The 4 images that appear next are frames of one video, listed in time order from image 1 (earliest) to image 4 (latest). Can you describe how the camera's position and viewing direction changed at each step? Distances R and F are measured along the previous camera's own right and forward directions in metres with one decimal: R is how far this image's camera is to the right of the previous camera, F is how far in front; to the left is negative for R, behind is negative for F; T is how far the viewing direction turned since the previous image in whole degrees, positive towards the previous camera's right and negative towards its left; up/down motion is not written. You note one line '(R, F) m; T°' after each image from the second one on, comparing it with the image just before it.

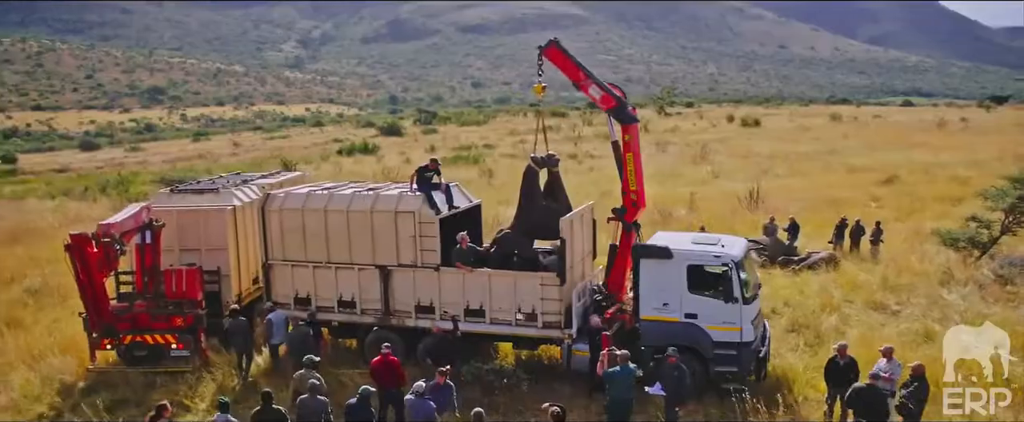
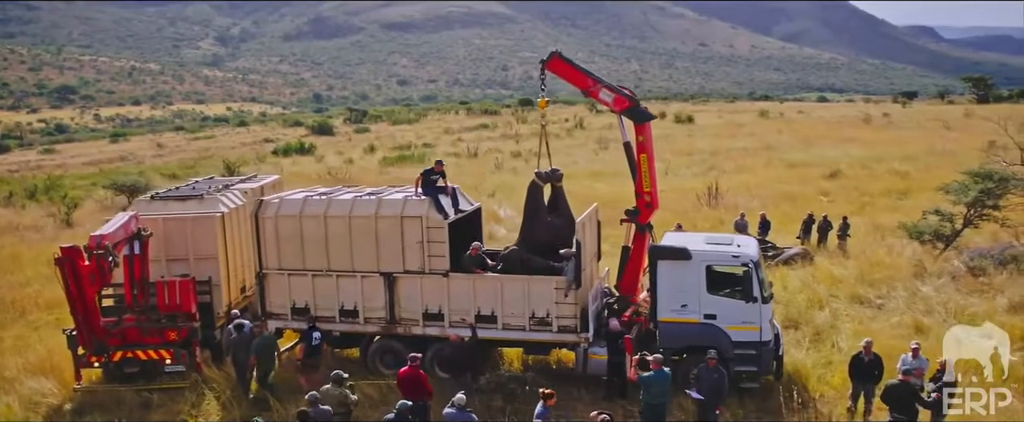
(-1.3, +0.3) m; +5°
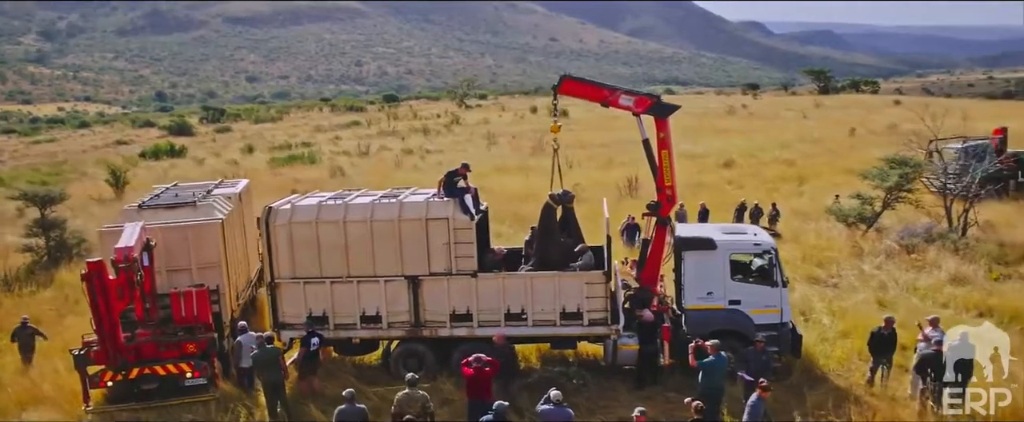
(-2.7, 0.0) m; +10°
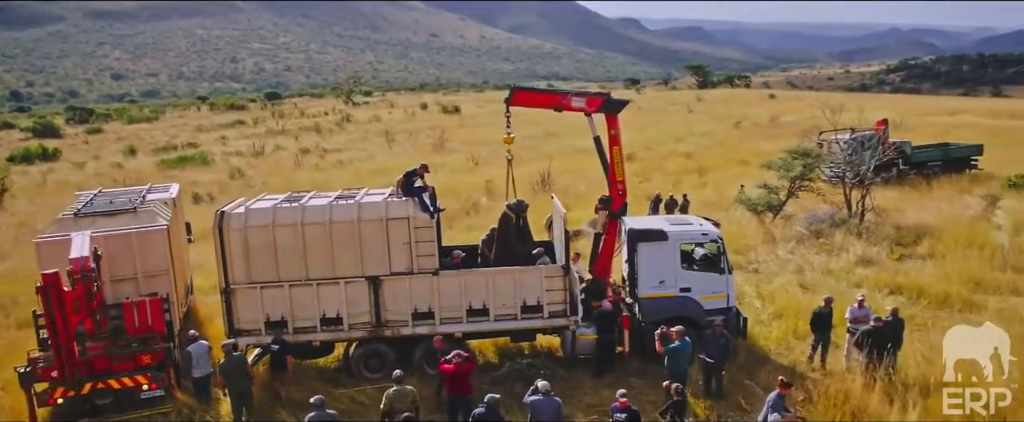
(-1.2, -0.2) m; +8°
